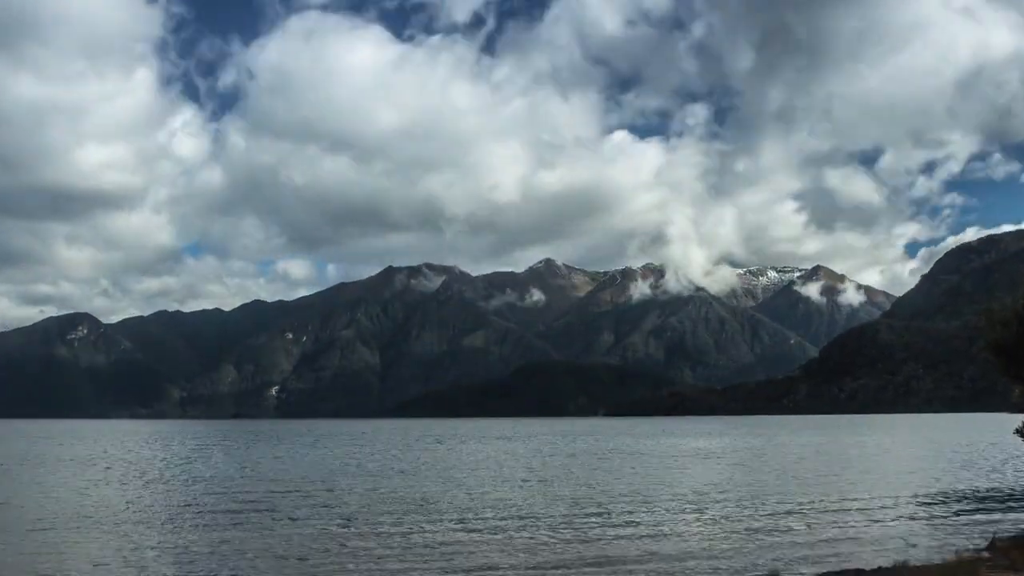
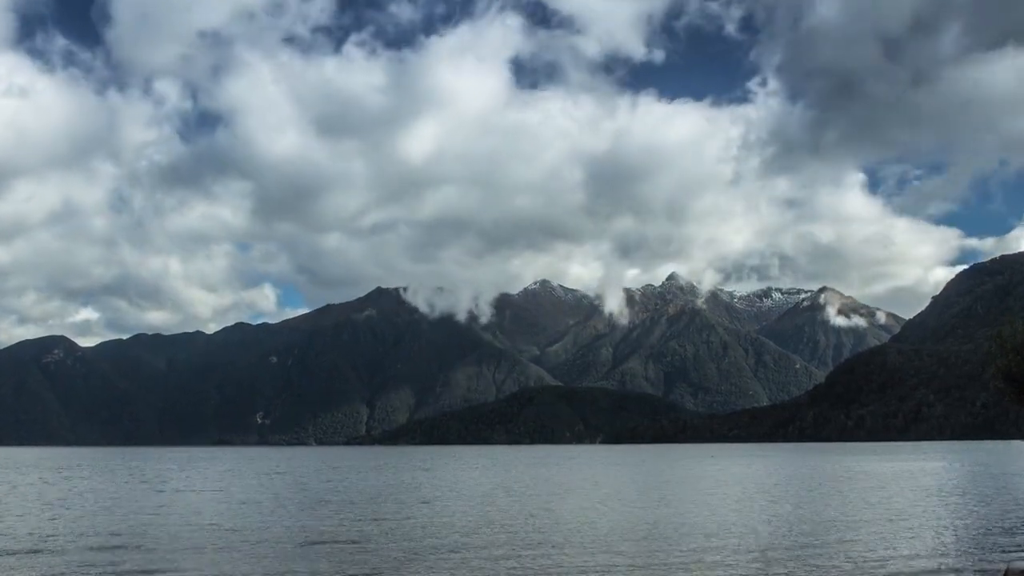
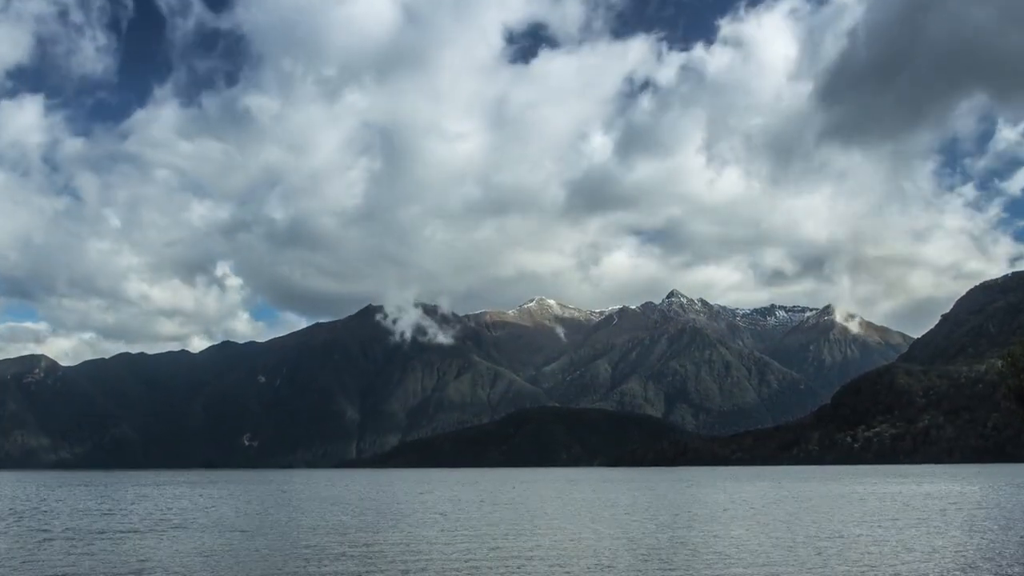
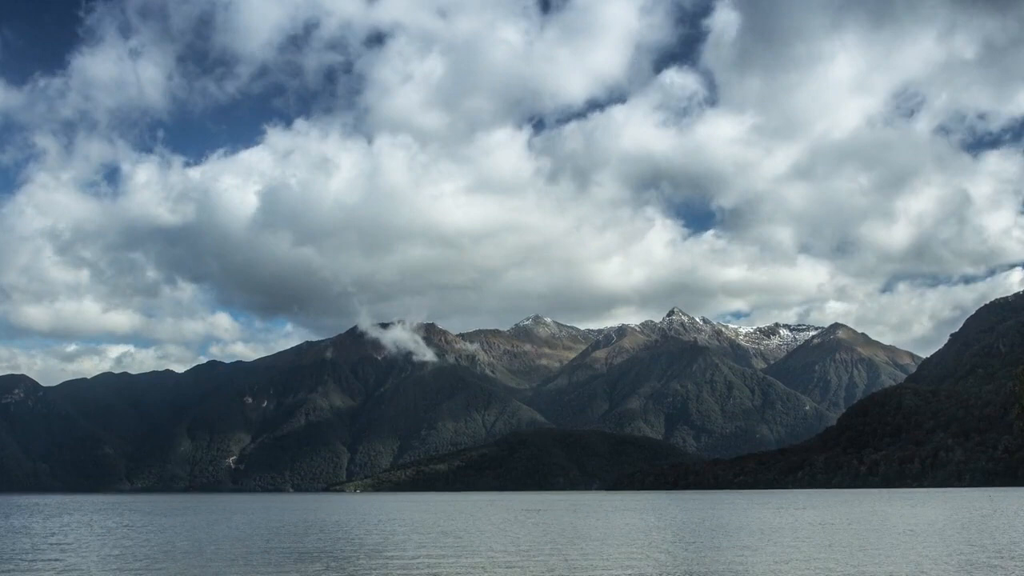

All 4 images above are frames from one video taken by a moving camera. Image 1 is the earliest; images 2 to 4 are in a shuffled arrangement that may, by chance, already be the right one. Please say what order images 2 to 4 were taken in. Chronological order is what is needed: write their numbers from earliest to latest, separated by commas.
2, 3, 4
